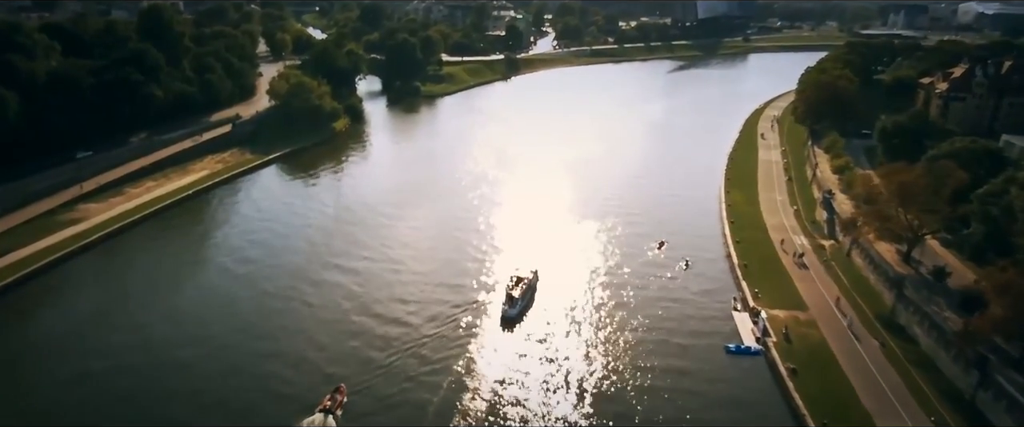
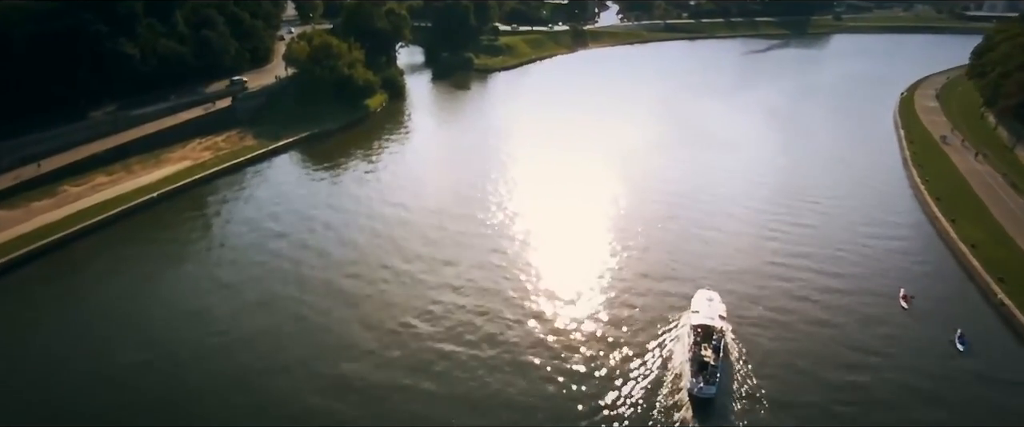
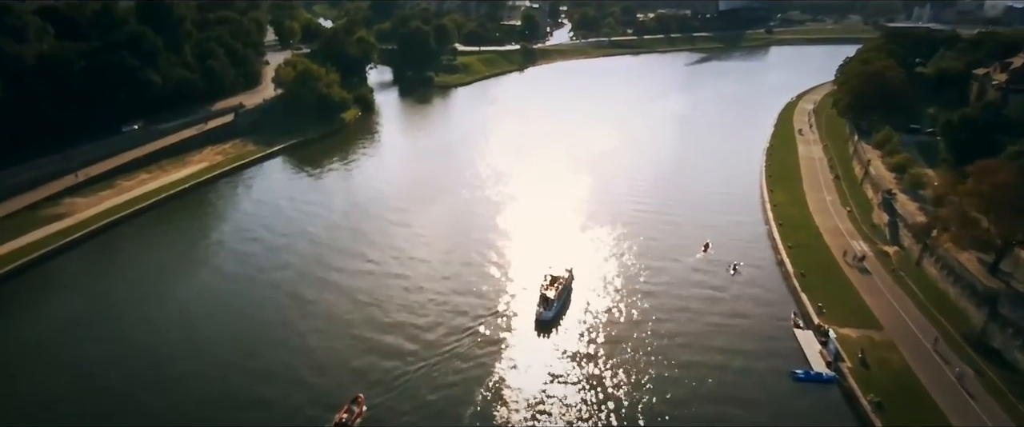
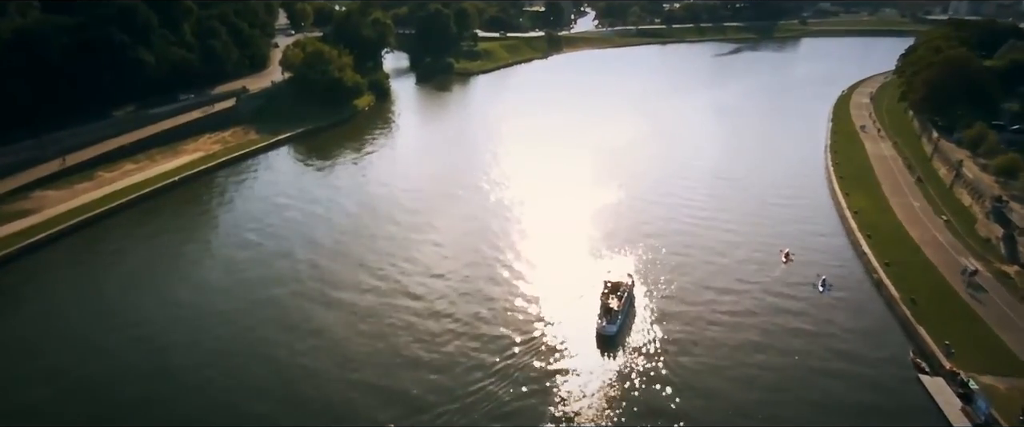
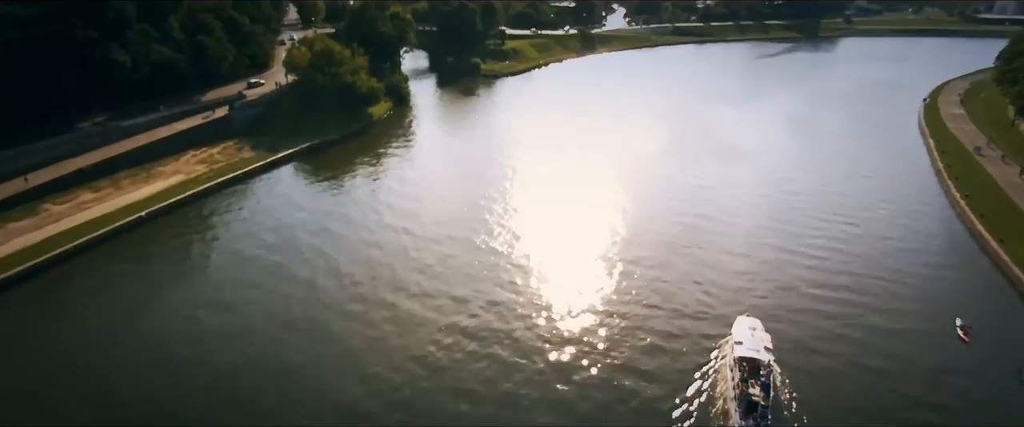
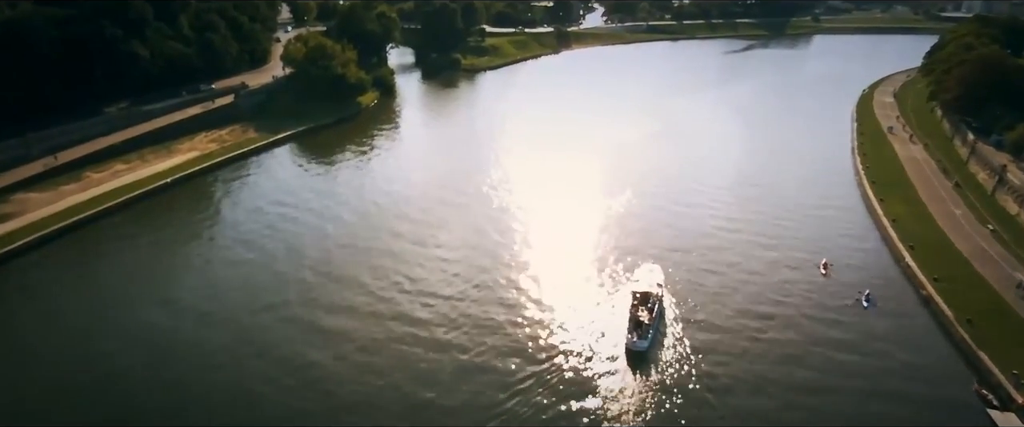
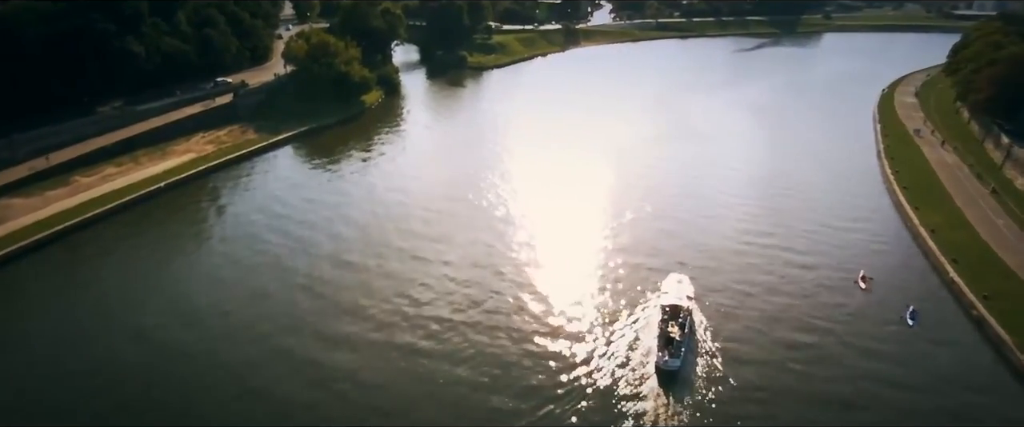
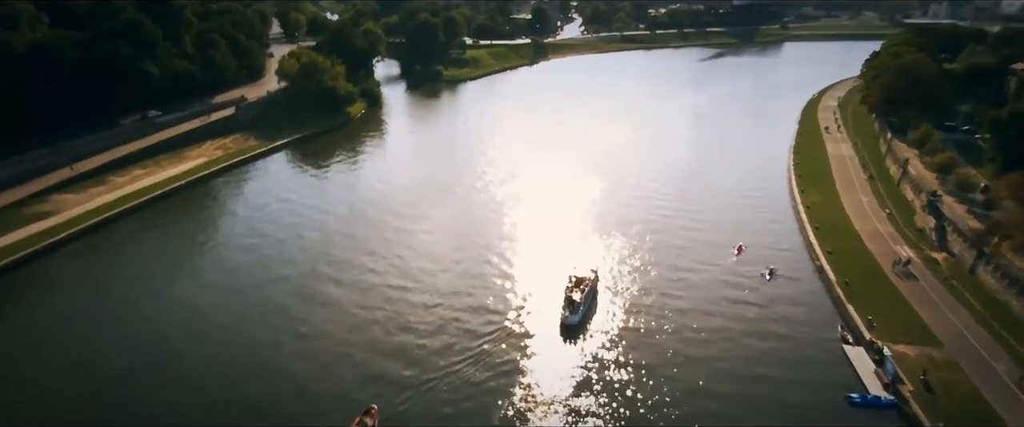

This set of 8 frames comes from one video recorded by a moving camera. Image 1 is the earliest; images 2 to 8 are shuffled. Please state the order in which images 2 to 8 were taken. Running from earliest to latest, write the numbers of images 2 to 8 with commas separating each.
3, 8, 4, 6, 7, 2, 5
